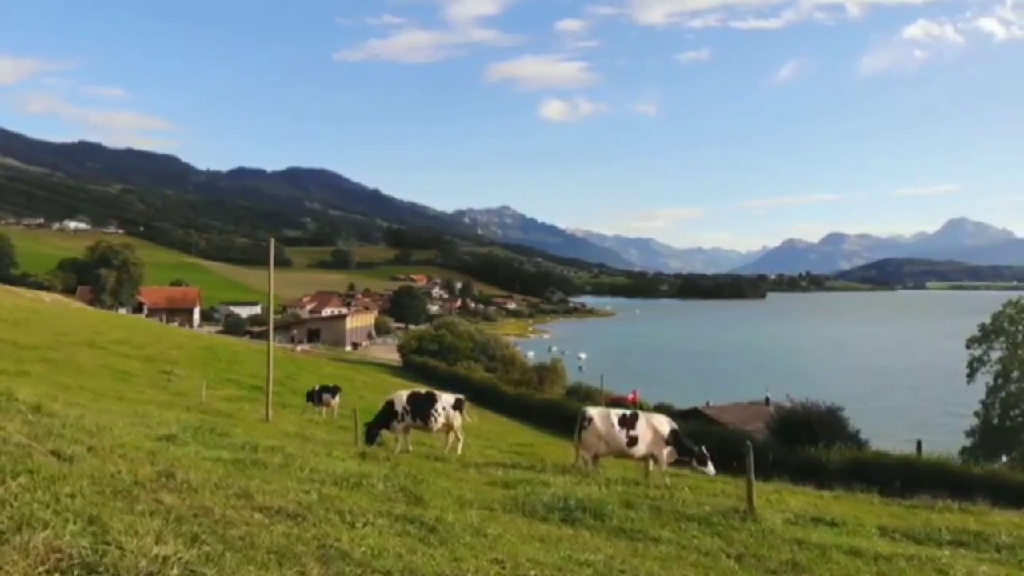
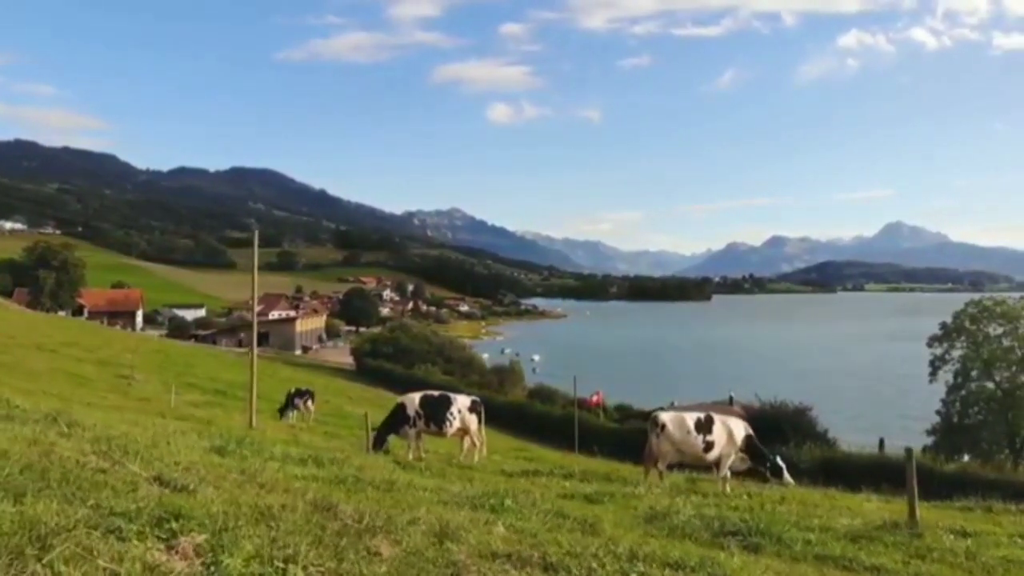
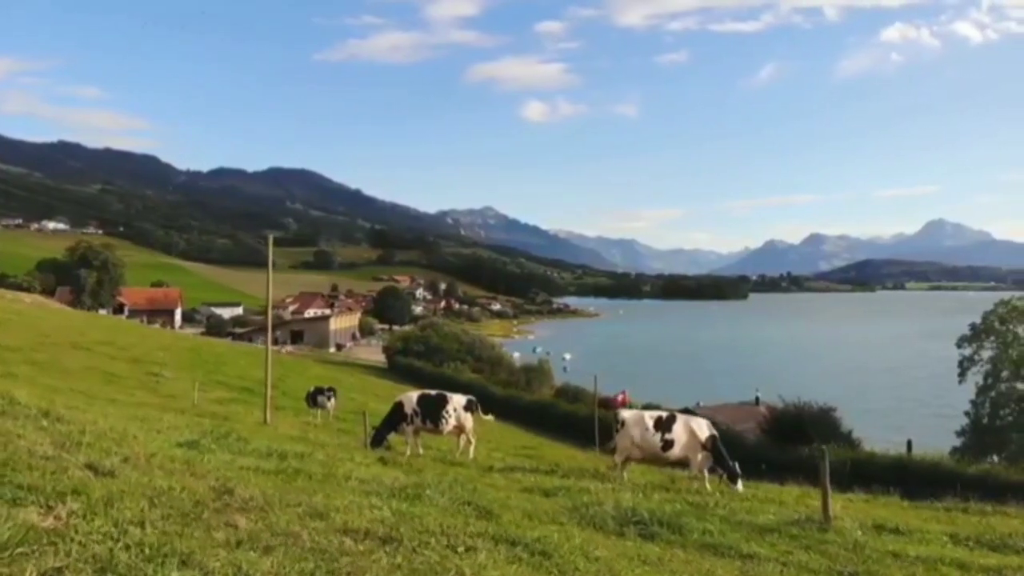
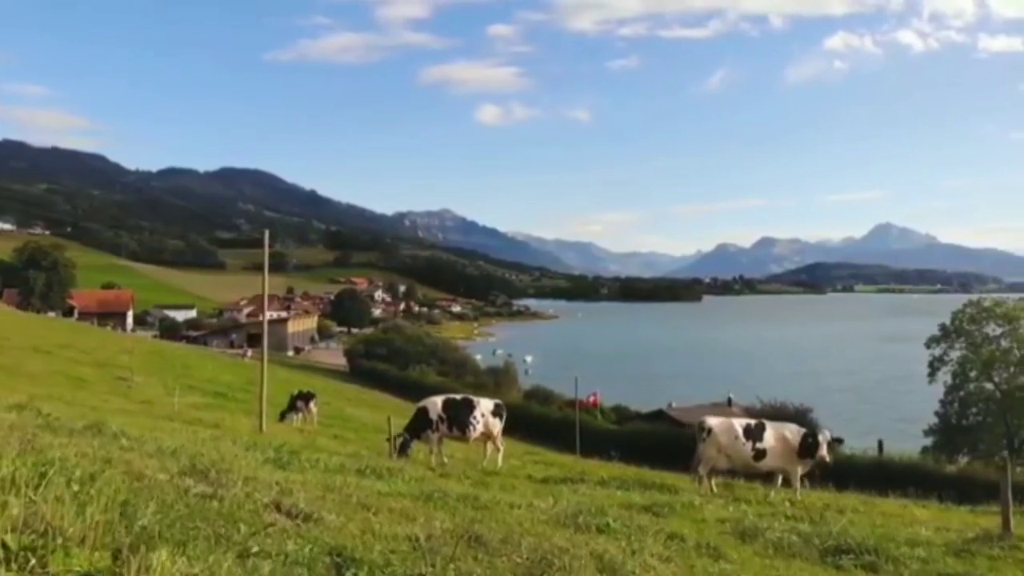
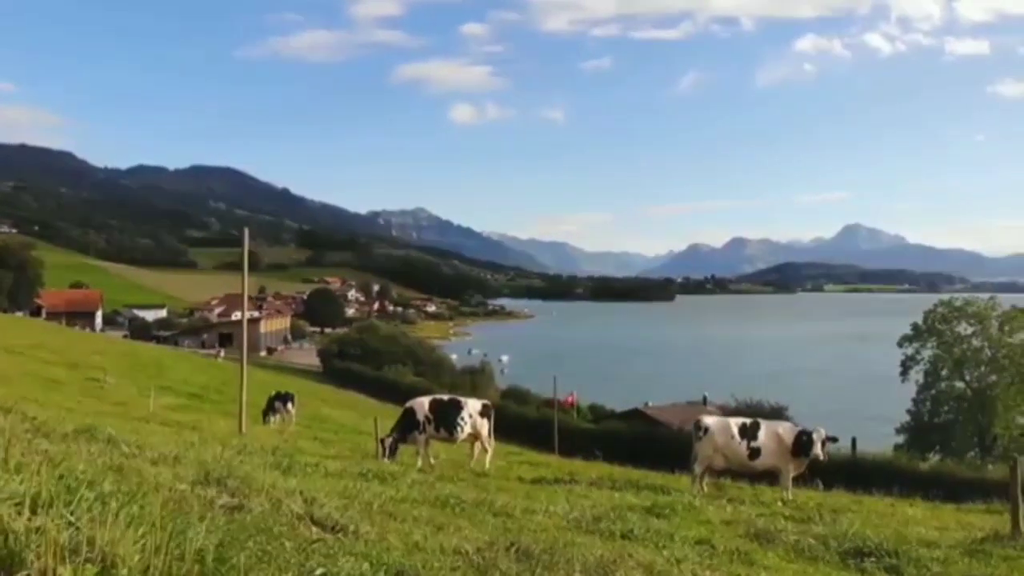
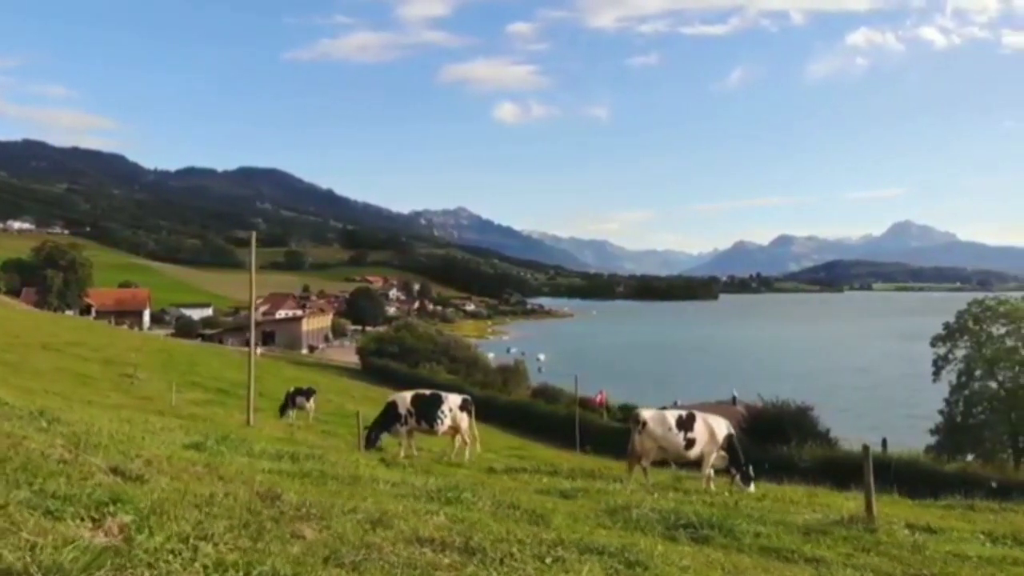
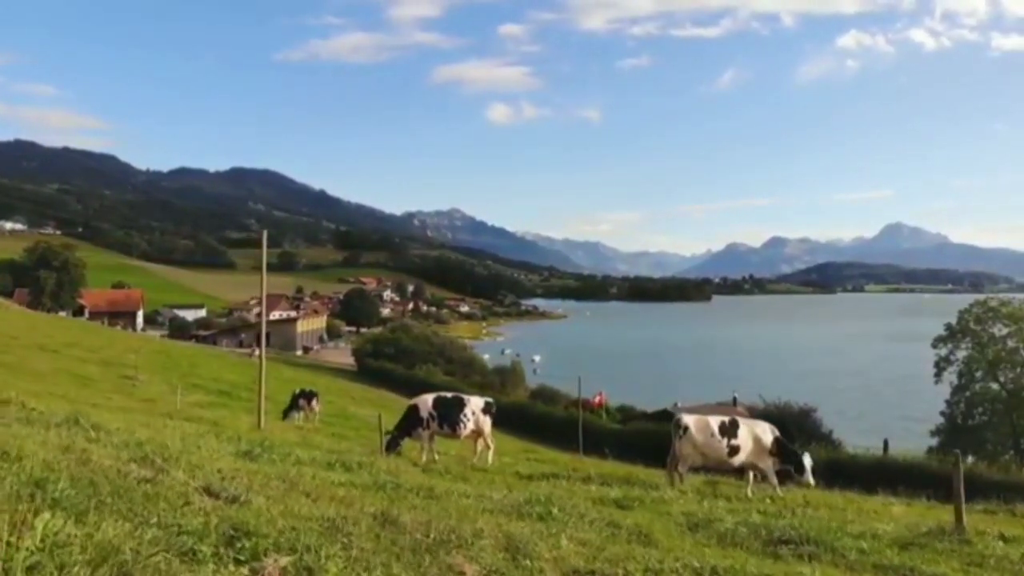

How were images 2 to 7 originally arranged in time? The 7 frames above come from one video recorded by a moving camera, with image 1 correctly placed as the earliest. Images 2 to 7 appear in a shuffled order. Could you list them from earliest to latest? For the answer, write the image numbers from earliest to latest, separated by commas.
3, 6, 2, 7, 4, 5
